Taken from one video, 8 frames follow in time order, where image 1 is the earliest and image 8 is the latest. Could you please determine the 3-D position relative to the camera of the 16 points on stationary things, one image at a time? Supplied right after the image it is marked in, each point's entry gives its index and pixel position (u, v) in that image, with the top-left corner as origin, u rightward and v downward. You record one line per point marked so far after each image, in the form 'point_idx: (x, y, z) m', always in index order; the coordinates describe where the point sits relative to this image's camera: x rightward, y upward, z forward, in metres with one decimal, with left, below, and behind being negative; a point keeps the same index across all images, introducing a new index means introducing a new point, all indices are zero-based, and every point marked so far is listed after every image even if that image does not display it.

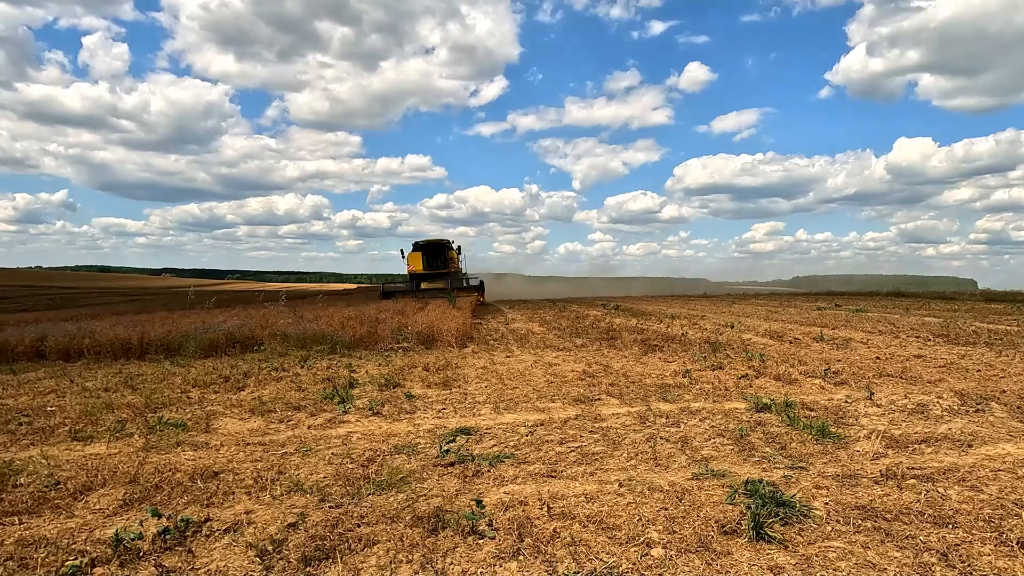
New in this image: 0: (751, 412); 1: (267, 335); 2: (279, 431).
0: (+2.3, -1.2, +6.2) m
1: (-5.0, -1.0, +13.6) m
2: (-2.2, -1.4, +6.3) m
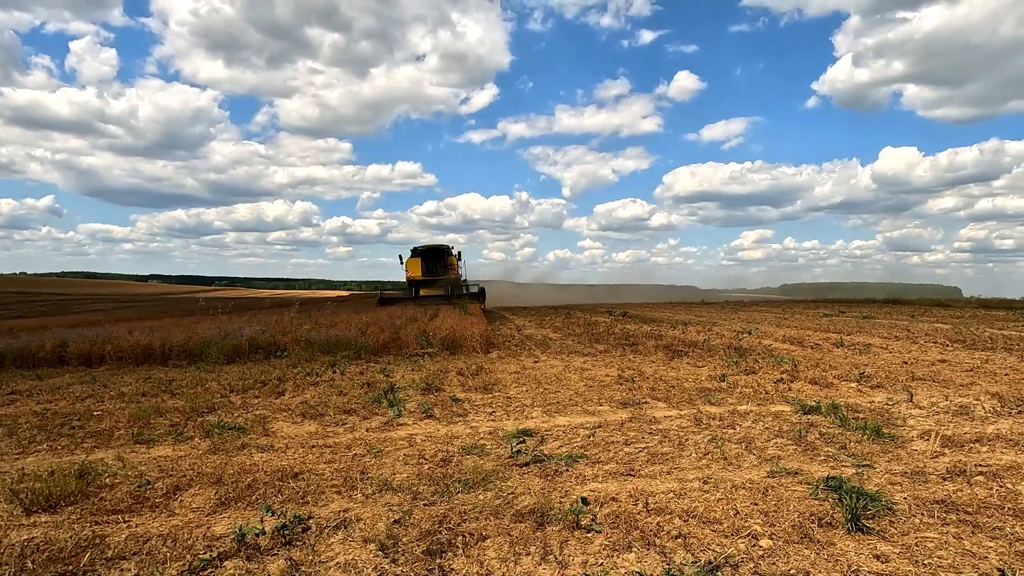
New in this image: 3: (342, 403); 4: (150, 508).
0: (+2.8, -1.2, +6.4) m
1: (-4.6, -1.1, +13.7) m
2: (-1.7, -1.4, +6.4) m
3: (-2.0, -1.4, +7.9) m
4: (-2.4, -1.4, +4.3) m
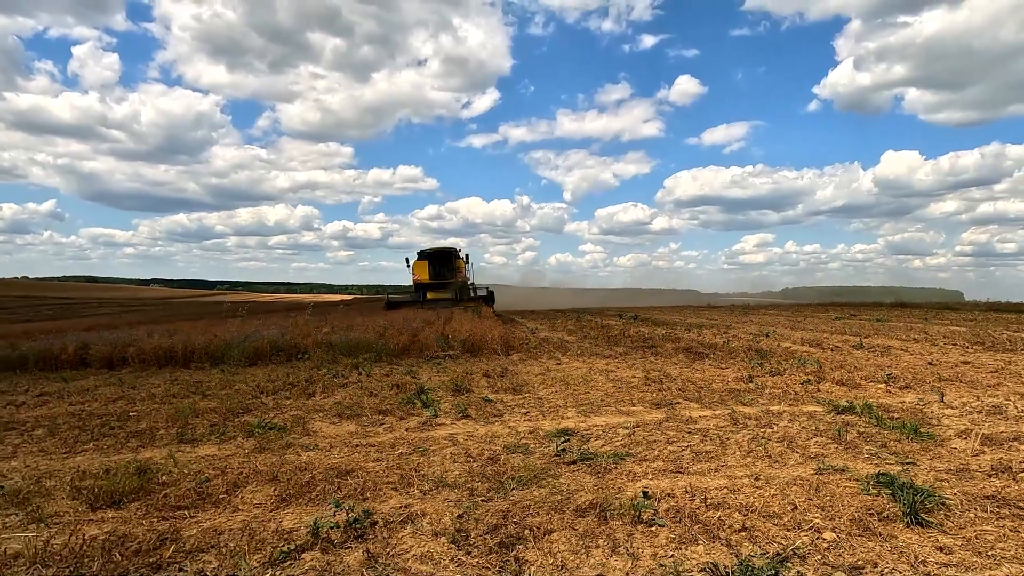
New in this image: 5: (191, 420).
0: (+3.2, -1.2, +6.5) m
1: (-4.2, -1.2, +13.8) m
2: (-1.3, -1.4, +6.5) m
3: (-1.6, -1.4, +8.0) m
4: (-2.0, -1.4, +4.4) m
5: (-3.6, -1.5, +7.5) m
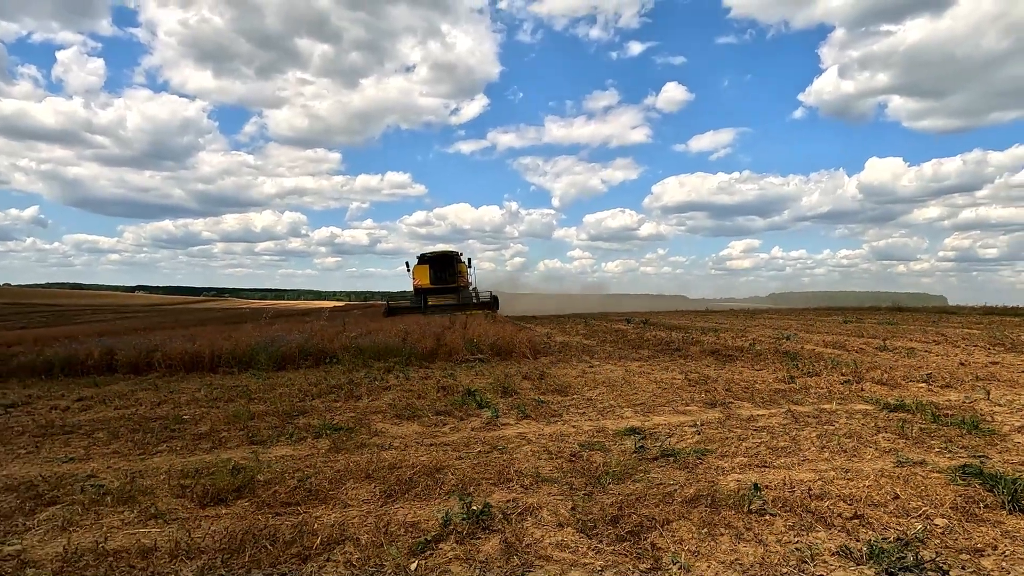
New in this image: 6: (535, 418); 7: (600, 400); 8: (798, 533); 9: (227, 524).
0: (+3.8, -1.3, +6.7) m
1: (-3.7, -1.3, +13.9) m
2: (-0.6, -1.5, +6.7) m
3: (-1.0, -1.4, +8.2) m
4: (-1.3, -1.5, +4.5) m
5: (-3.0, -1.5, +7.6) m
6: (+0.3, -1.4, +7.2) m
7: (+1.1, -1.4, +8.1) m
8: (+1.6, -1.3, +3.6) m
9: (-1.8, -1.5, +4.2) m
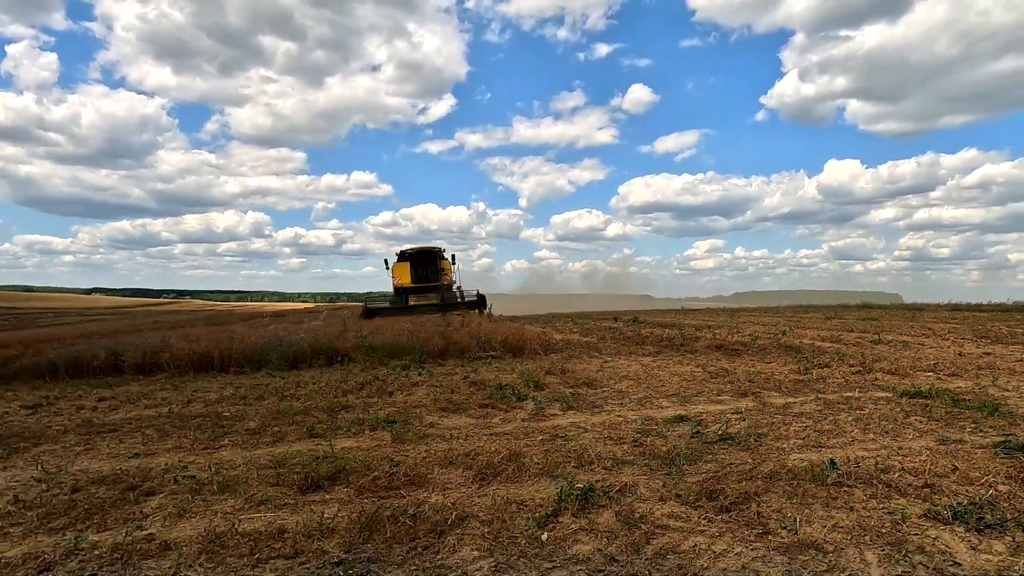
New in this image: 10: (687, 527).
0: (+4.3, -1.2, +7.2) m
1: (-3.5, -1.2, +14.0) m
2: (-0.1, -1.4, +7.0) m
3: (-0.6, -1.4, +8.4) m
4: (-0.7, -1.4, +4.8) m
5: (-2.5, -1.5, +7.8) m
6: (+0.8, -1.4, +7.5) m
7: (+1.5, -1.3, +8.5) m
8: (+2.2, -1.3, +4.0) m
9: (-1.2, -1.5, +4.4) m
10: (+1.0, -1.4, +3.7) m
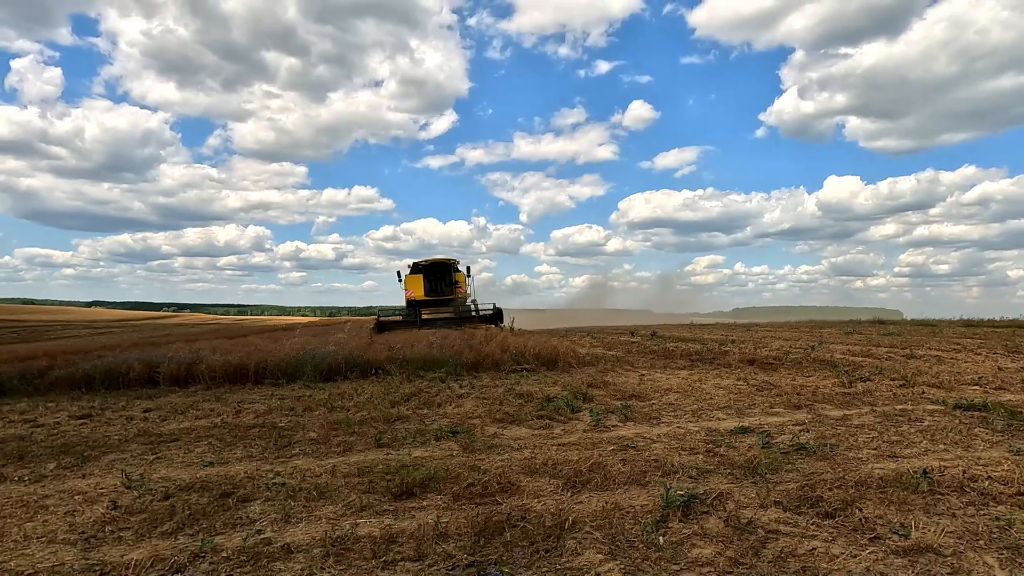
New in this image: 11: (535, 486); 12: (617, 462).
0: (+5.0, -1.4, +7.3) m
1: (-2.8, -1.5, +14.1) m
2: (+0.6, -1.6, +7.1) m
3: (+0.1, -1.6, +8.5) m
4: (0.0, -1.5, +4.9) m
5: (-1.8, -1.7, +7.9) m
6: (+1.4, -1.5, +7.6) m
7: (+2.2, -1.5, +8.6) m
8: (+2.9, -1.4, +4.1) m
9: (-0.5, -1.5, +4.5) m
10: (+1.7, -1.4, +3.9) m
11: (+0.2, -1.5, +5.0) m
12: (+0.9, -1.5, +5.7) m
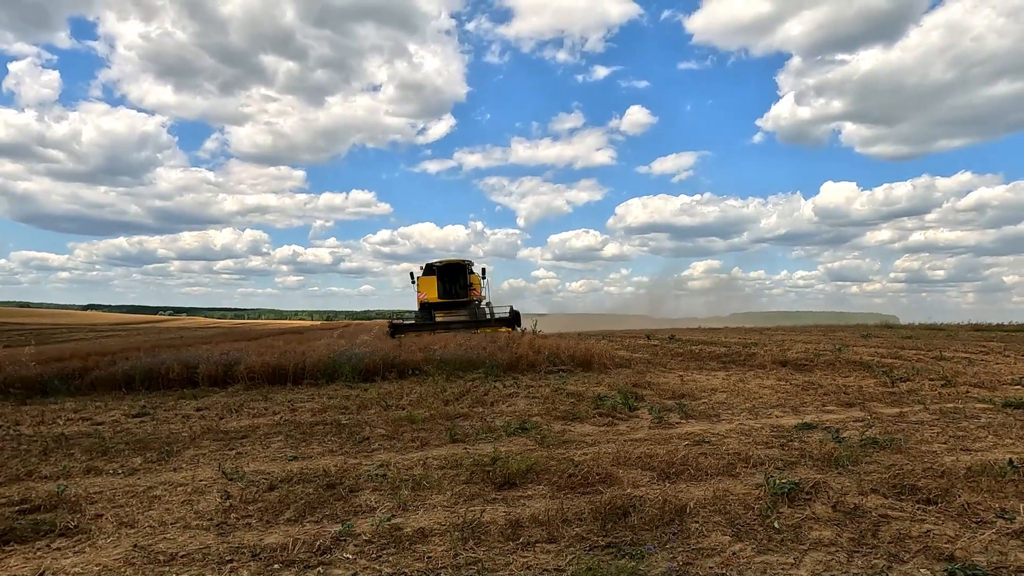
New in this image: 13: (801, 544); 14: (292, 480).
0: (+5.8, -1.4, +7.6) m
1: (-2.1, -1.6, +14.3) m
2: (+1.3, -1.6, +7.3) m
3: (+0.9, -1.6, +8.8) m
4: (+0.8, -1.5, +5.1) m
5: (-1.1, -1.7, +8.1) m
6: (+2.2, -1.5, +7.9) m
7: (+3.0, -1.5, +8.8) m
8: (+3.7, -1.4, +4.4) m
9: (+0.3, -1.5, +4.7) m
10: (+2.4, -1.4, +4.1) m
11: (+0.9, -1.5, +5.2) m
12: (+1.7, -1.5, +5.9) m
13: (+1.6, -1.5, +3.8) m
14: (-1.9, -1.7, +5.7) m
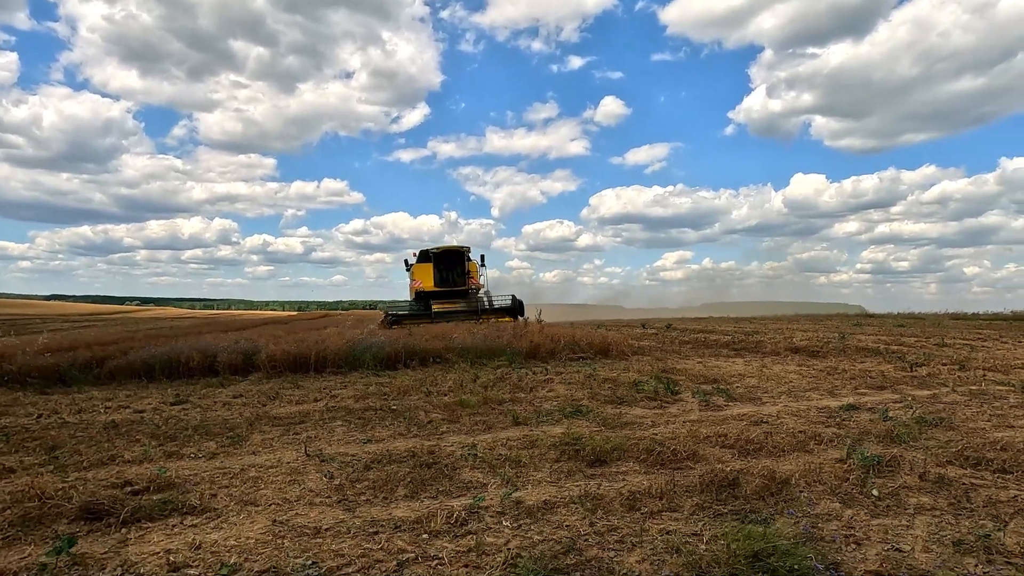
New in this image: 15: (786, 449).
0: (+6.4, -1.3, +8.1) m
1: (-1.7, -1.3, +14.5) m
2: (+2.0, -1.4, +7.7) m
3: (+1.5, -1.5, +9.1) m
4: (+1.5, -1.4, +5.5) m
5: (-0.5, -1.5, +8.4) m
6: (+2.8, -1.4, +8.2) m
7: (+3.6, -1.4, +9.2) m
8: (+4.5, -1.3, +4.8) m
9: (+1.1, -1.4, +5.1) m
10: (+3.2, -1.3, +4.5) m
11: (+1.7, -1.4, +5.6) m
12: (+2.4, -1.4, +6.3) m
13: (+2.5, -1.4, +4.1) m
14: (-1.2, -1.5, +5.9) m
15: (+2.3, -1.4, +5.6) m
